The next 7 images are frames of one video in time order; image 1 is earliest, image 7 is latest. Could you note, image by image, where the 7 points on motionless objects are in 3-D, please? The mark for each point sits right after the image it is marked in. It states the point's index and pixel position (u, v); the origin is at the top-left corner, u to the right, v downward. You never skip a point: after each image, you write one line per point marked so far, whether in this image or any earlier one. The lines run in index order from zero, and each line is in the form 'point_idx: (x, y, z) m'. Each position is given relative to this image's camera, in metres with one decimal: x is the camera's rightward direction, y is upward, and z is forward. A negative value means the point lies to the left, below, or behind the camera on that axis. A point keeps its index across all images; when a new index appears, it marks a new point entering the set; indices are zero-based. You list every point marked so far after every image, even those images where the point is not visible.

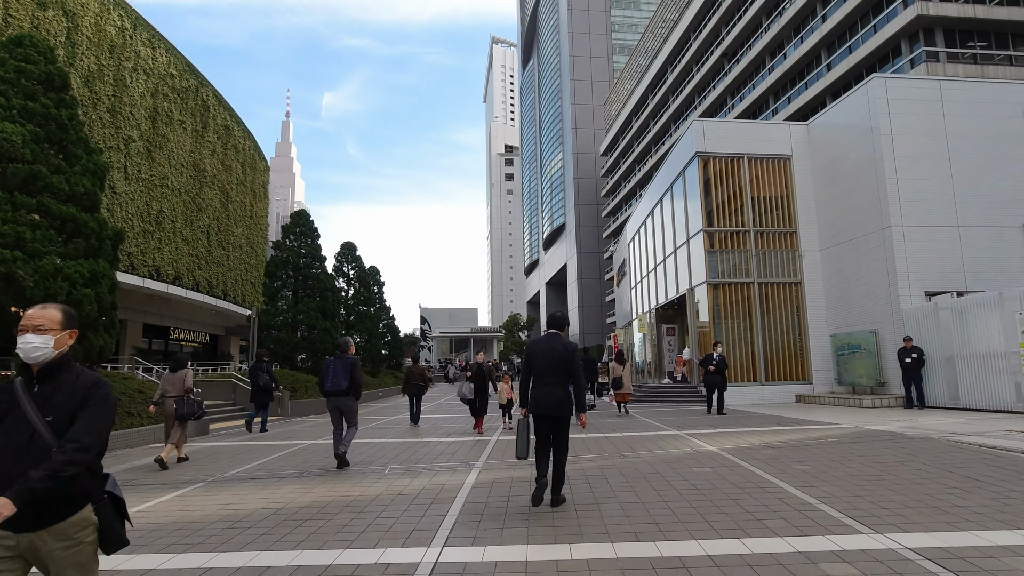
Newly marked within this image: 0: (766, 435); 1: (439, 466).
0: (+4.1, -2.4, +9.3) m
1: (-0.9, -2.3, +7.4) m
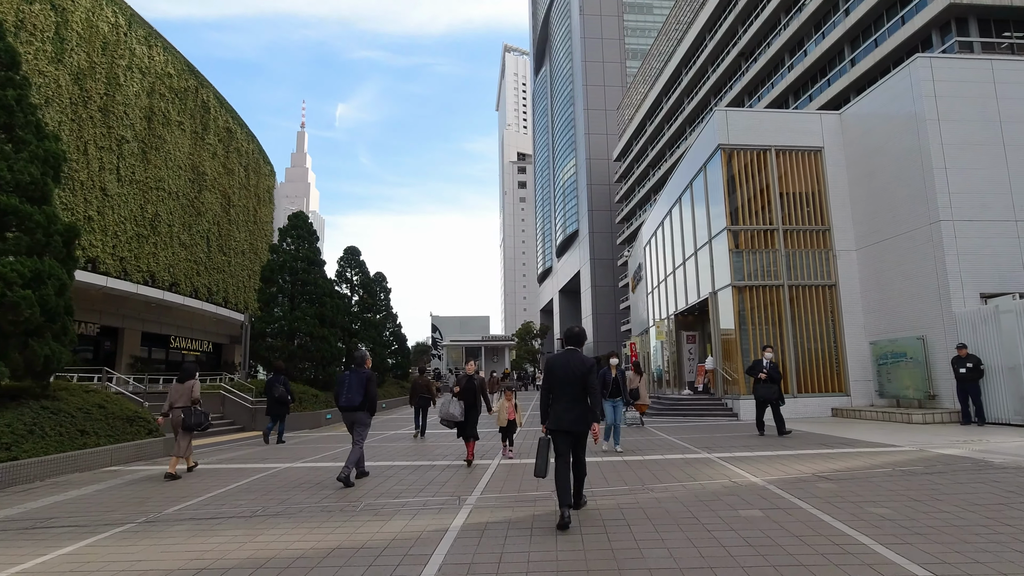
0: (+4.1, -2.3, +7.8) m
1: (-1.0, -2.3, +6.1) m
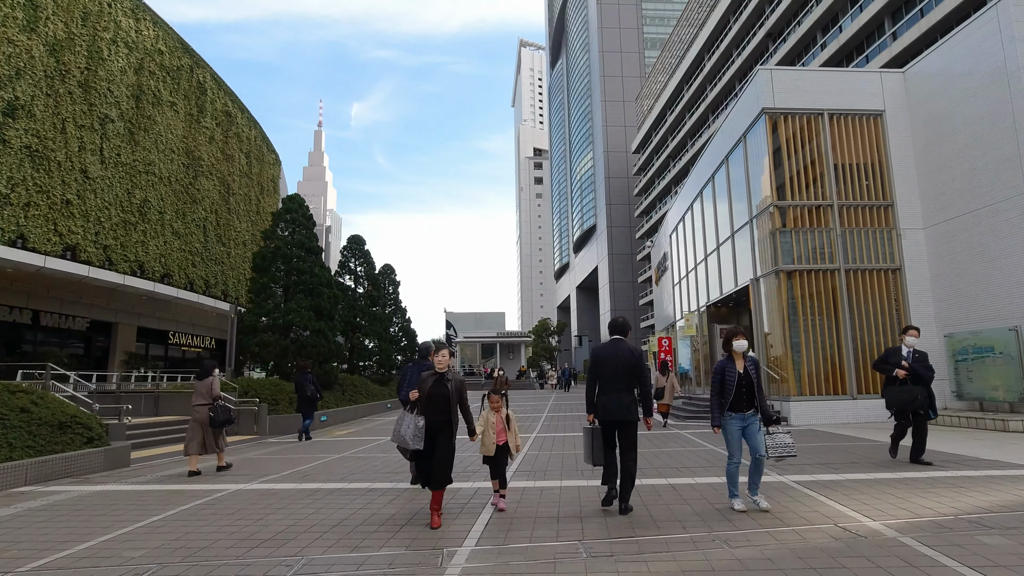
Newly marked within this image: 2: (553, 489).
0: (+4.3, -2.0, +5.7) m
1: (-0.9, -2.0, +4.1) m
2: (+0.5, -2.4, +6.7) m
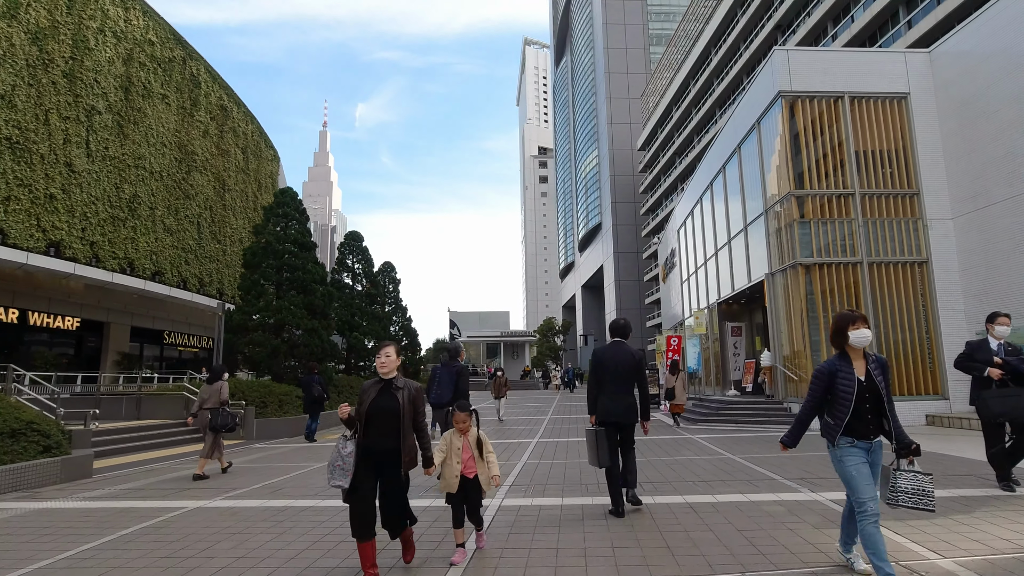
0: (+4.2, -1.9, +4.8) m
1: (-1.0, -1.9, +3.3) m
2: (+0.4, -2.3, +5.9) m
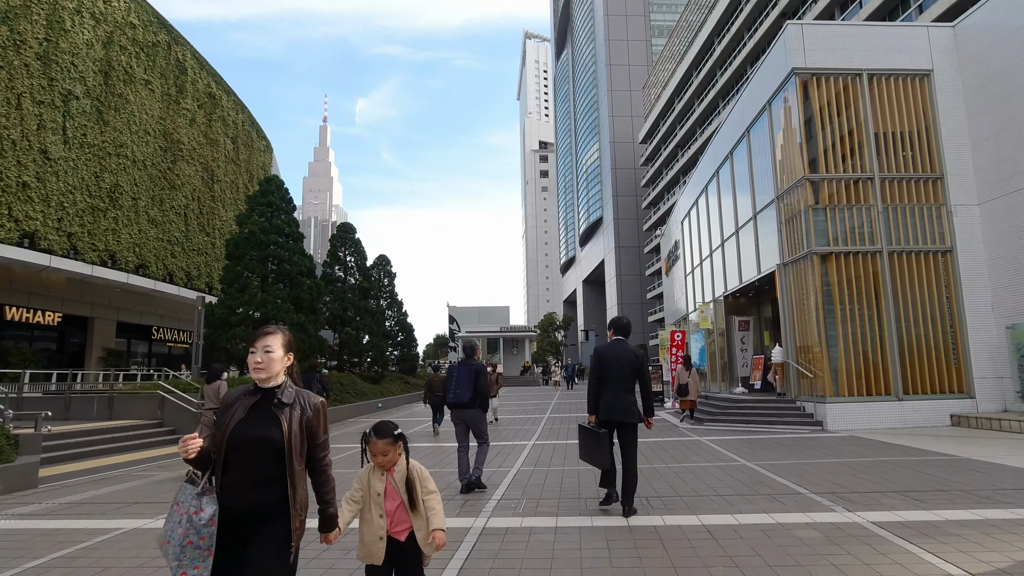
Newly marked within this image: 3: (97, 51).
0: (+4.1, -1.8, +4.0) m
1: (-1.1, -1.8, +2.5) m
2: (+0.3, -2.1, +5.0) m
3: (-14.4, +8.2, +20.0) m
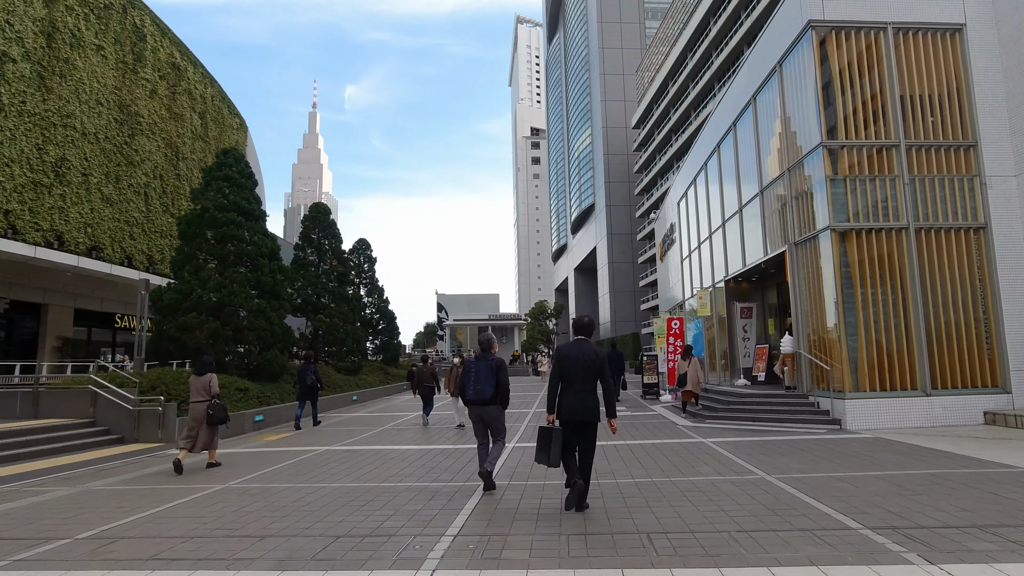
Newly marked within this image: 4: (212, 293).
0: (+3.8, -1.6, +2.5) m
1: (-1.4, -1.6, +1.0) m
2: (0.0, -1.9, +3.6) m
3: (-14.9, +8.8, +18.1) m
4: (-7.9, -0.1, +15.1) m
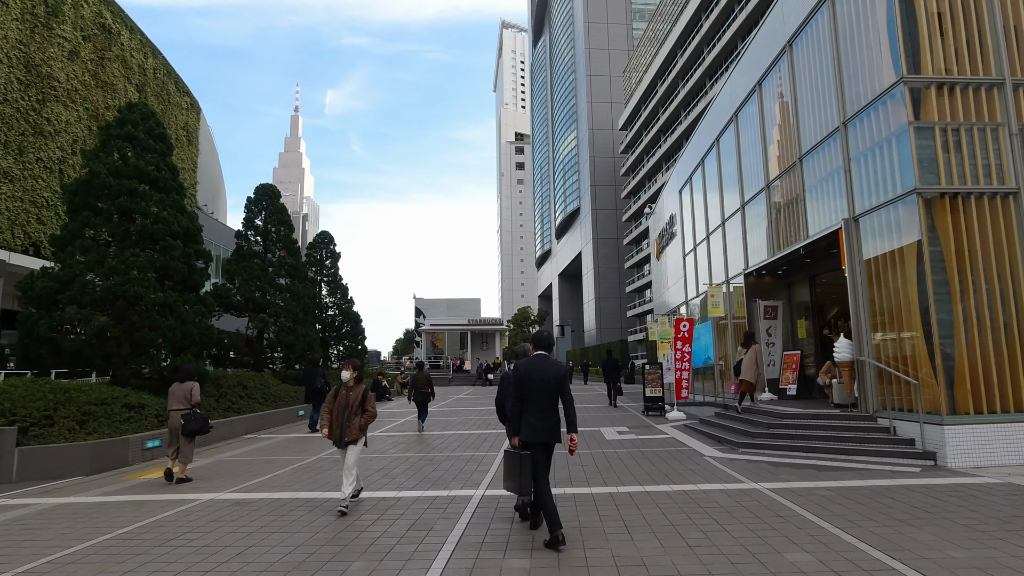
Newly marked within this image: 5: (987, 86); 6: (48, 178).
0: (+3.6, -1.2, -0.4) m
1: (-1.5, -1.2, -2.2) m
2: (-0.2, -1.5, +0.5) m
3: (-15.5, +9.0, +14.7) m
4: (-8.4, +0.2, +11.8) m
5: (+7.1, +3.0, +8.6) m
6: (-15.4, +3.6, +19.0) m
